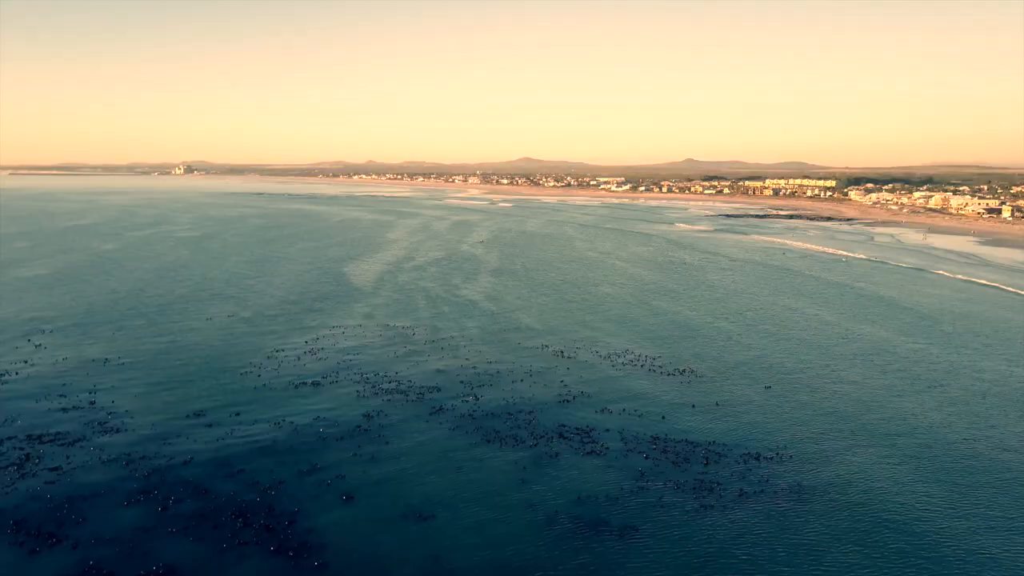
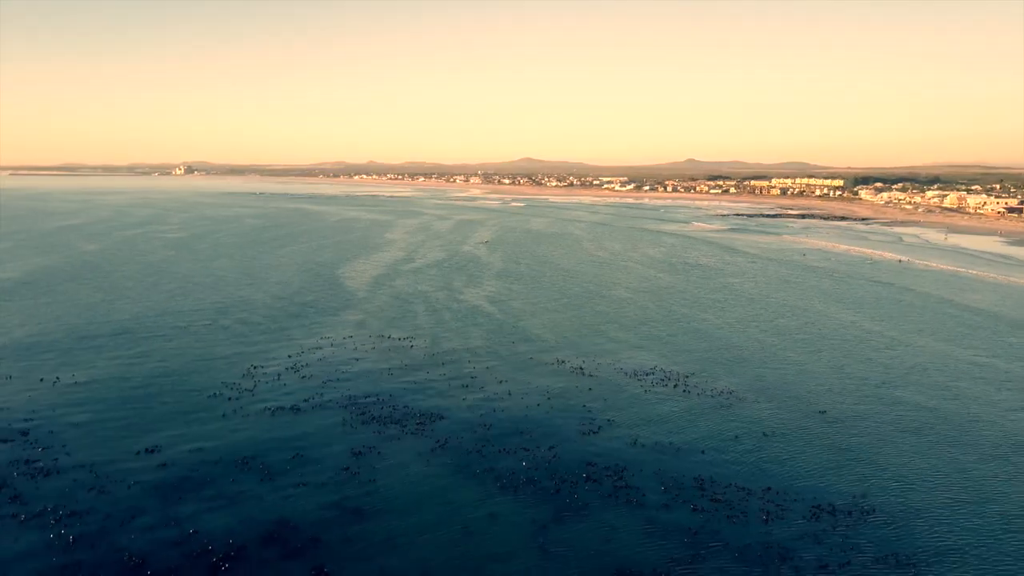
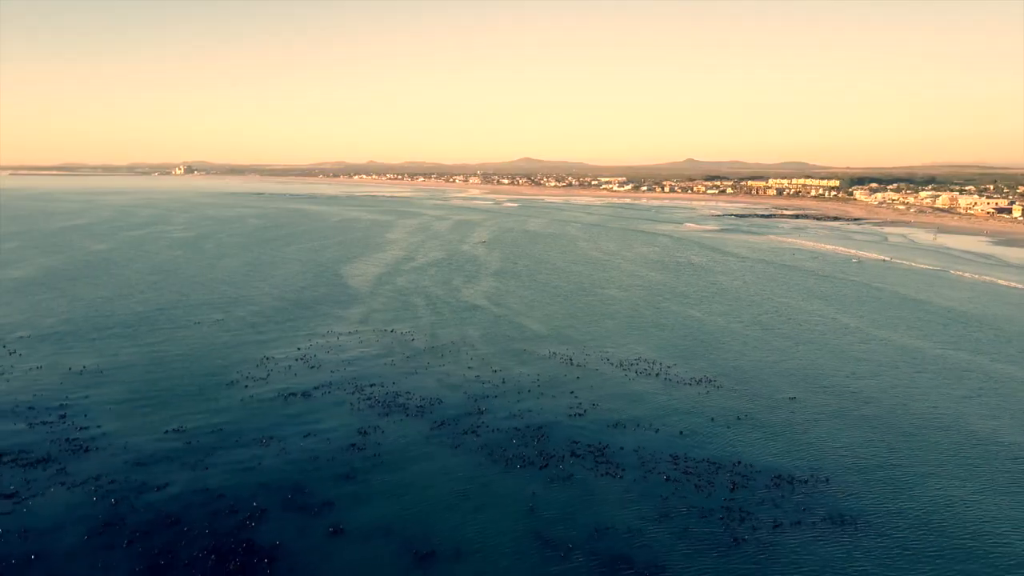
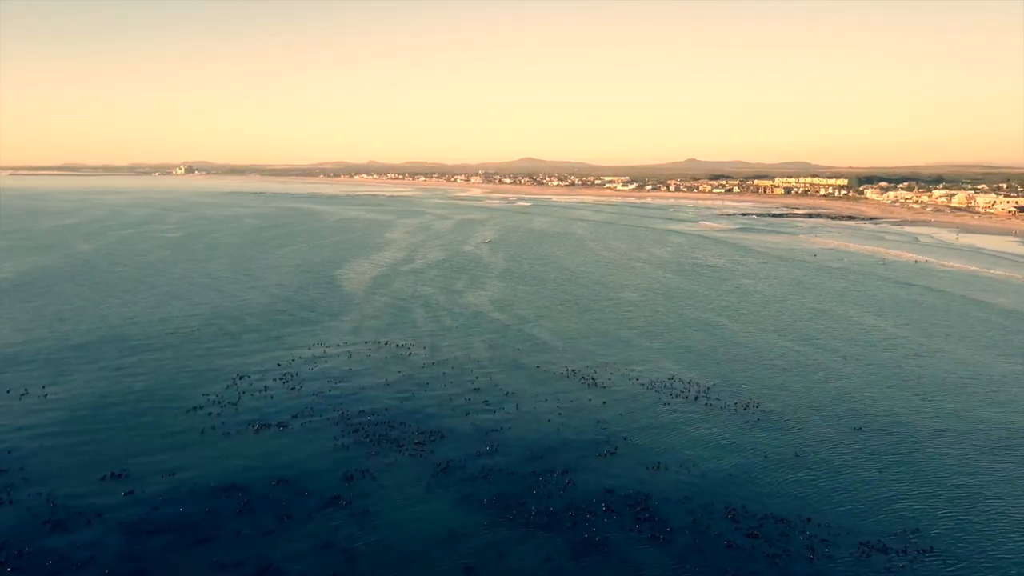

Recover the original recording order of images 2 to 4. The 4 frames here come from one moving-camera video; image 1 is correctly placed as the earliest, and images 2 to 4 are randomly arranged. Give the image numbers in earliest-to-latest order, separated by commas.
3, 2, 4
